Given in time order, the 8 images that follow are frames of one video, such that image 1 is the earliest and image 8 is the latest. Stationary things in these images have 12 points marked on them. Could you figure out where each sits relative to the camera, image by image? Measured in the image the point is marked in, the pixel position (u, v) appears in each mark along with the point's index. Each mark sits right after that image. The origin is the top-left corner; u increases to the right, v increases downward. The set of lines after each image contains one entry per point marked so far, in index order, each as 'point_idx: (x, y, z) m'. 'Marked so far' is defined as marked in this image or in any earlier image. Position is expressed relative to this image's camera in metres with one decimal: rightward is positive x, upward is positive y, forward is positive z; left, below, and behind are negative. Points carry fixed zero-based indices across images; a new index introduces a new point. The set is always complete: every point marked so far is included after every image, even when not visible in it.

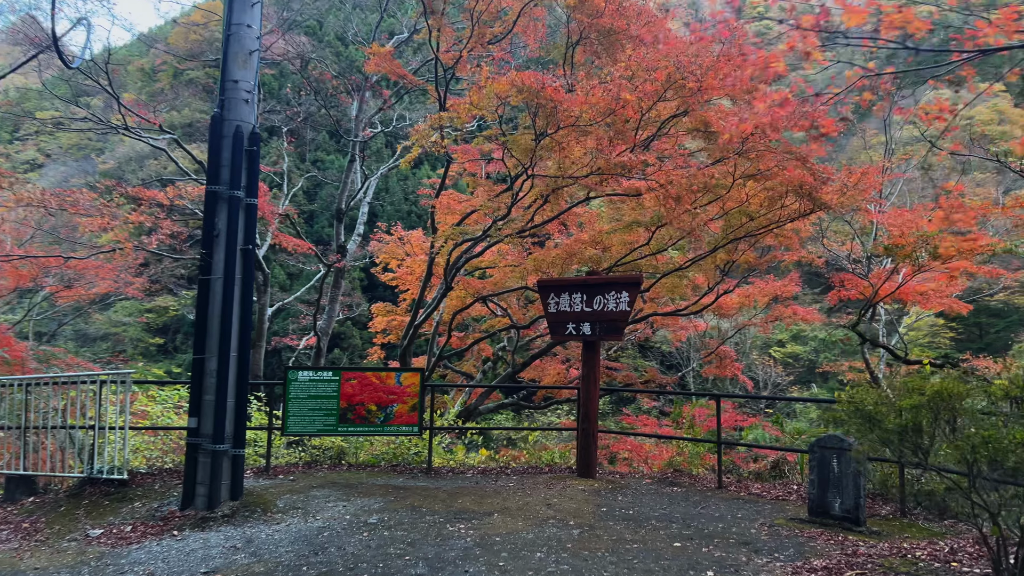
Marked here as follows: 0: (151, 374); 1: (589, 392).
0: (-5.9, -1.4, +13.0) m
1: (+0.6, -0.8, +6.4) m
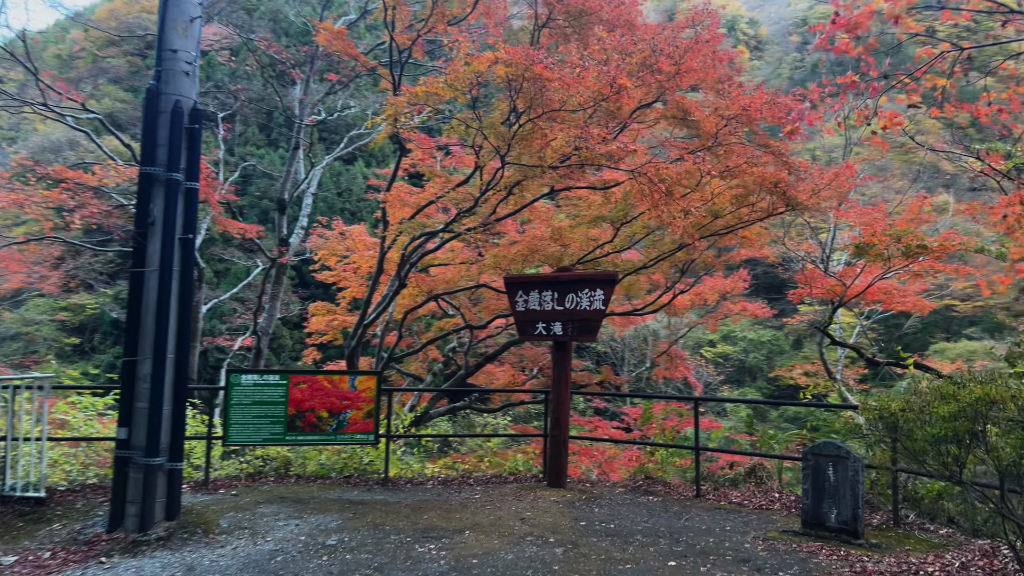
0: (-6.7, -1.3, +12.0) m
1: (+0.4, -0.8, +6.0) m
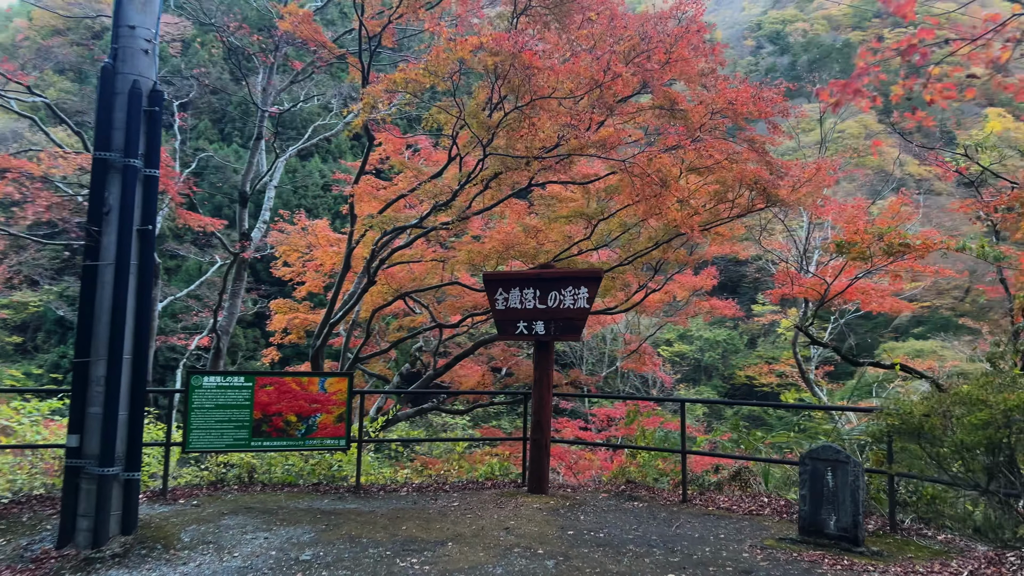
0: (-7.1, -1.3, +11.4) m
1: (+0.2, -0.8, +5.8) m
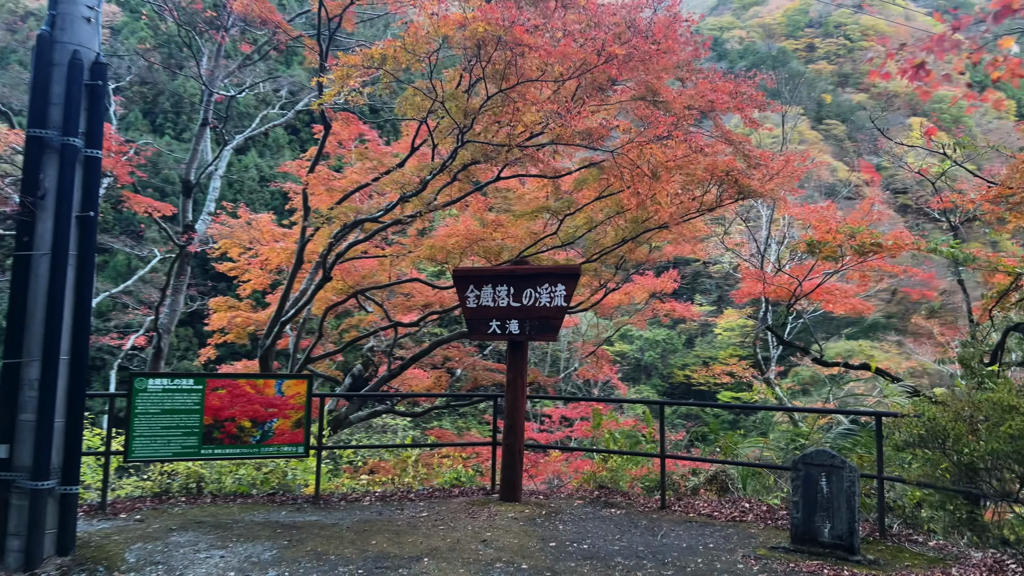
0: (-7.7, -1.2, +10.5) m
1: (0.0, -0.8, +5.5) m
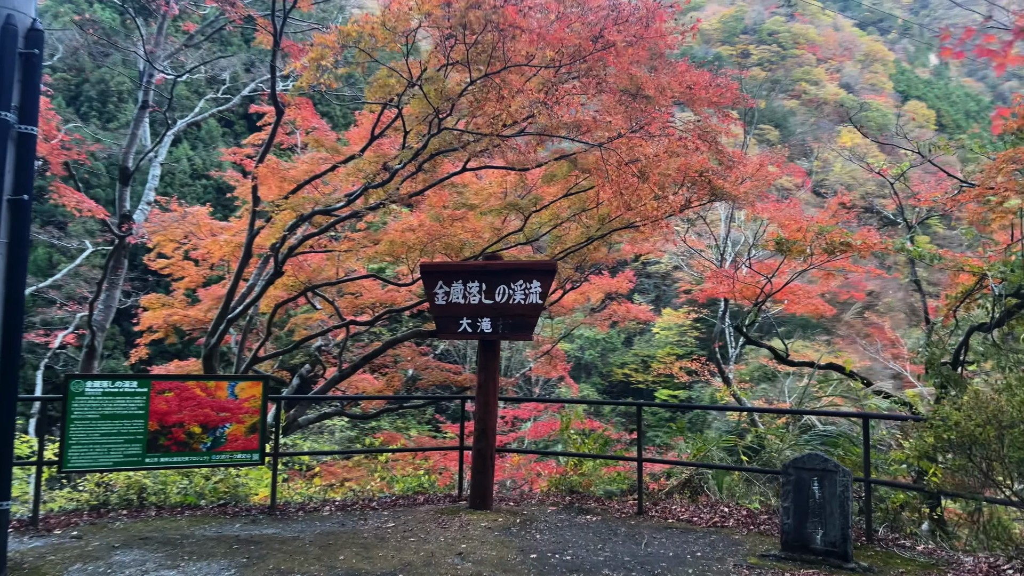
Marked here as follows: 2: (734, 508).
0: (-8.3, -1.1, +9.6) m
1: (-0.2, -0.7, +5.2) m
2: (+1.4, -1.4, +5.2) m
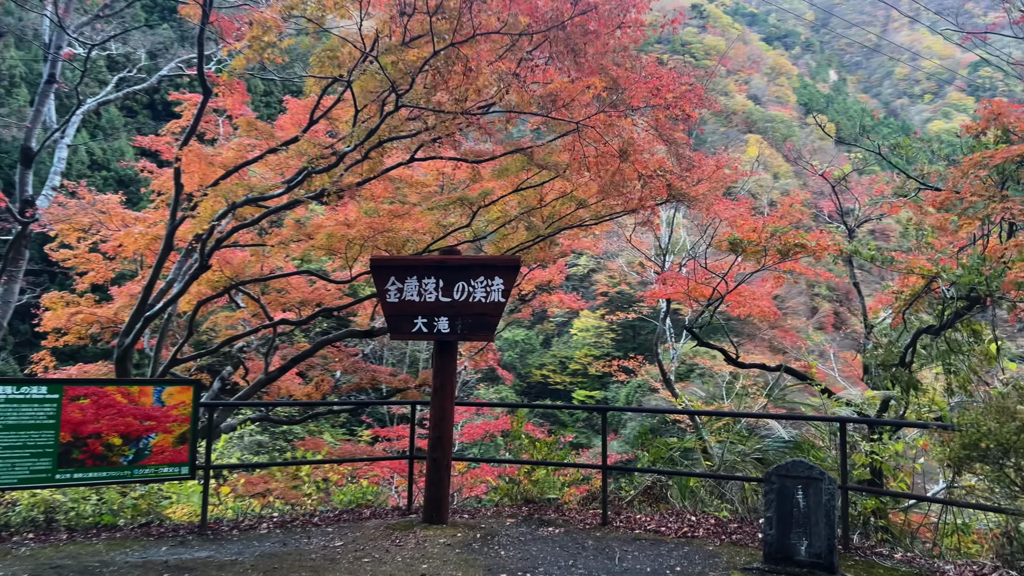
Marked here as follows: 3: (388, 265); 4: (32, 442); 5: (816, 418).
0: (-9.0, -1.0, +8.4) m
1: (-0.4, -0.7, +4.8) m
2: (+1.2, -1.4, +5.0) m
3: (-0.8, +0.1, +4.9) m
4: (-2.5, -0.8, +4.1) m
5: (+1.6, -0.7, +4.2) m
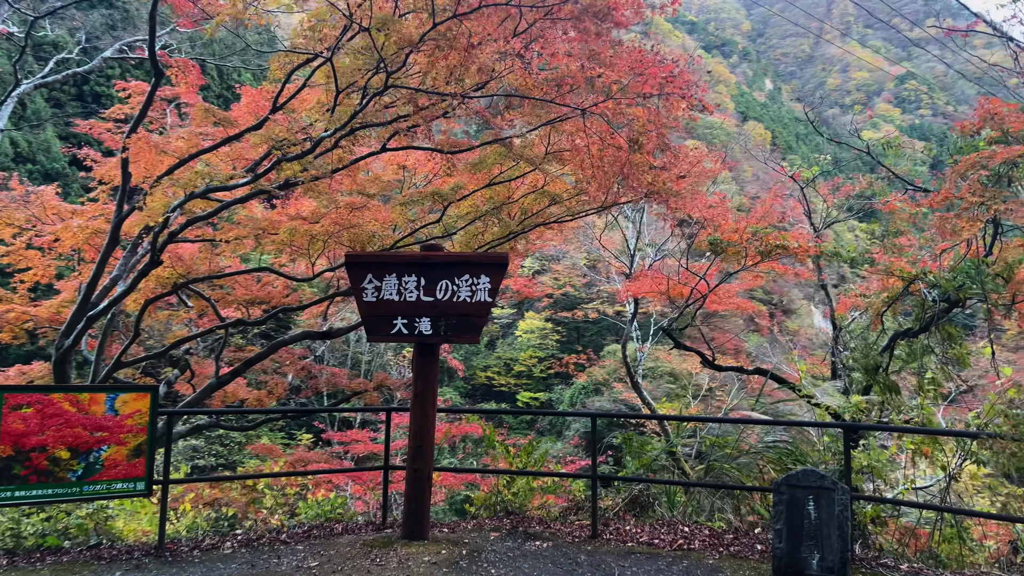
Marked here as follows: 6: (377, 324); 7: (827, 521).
0: (-9.3, -1.0, +7.4) m
1: (-0.5, -0.7, +4.5) m
2: (+1.1, -1.4, +4.8) m
3: (-0.8, +0.1, +4.6) m
4: (-2.5, -0.8, +3.6) m
5: (+1.6, -0.7, +4.0) m
6: (-0.8, -0.2, +4.6) m
7: (+1.5, -1.1, +3.7) m
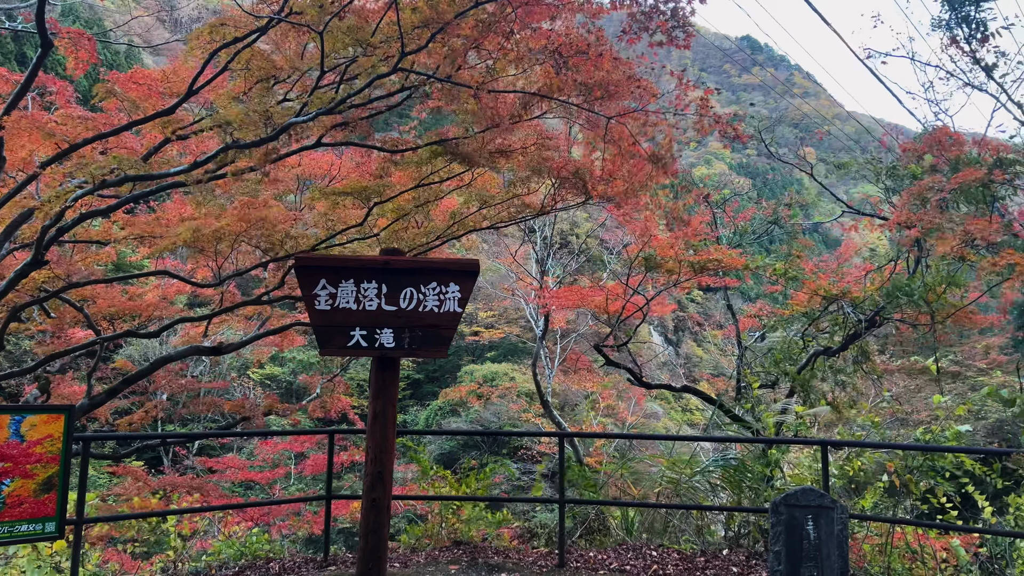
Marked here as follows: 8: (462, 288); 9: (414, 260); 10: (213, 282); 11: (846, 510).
0: (-9.8, -0.9, +5.3) m
1: (-0.6, -0.8, +4.1) m
2: (+0.8, -1.5, +4.6) m
3: (-1.0, +0.1, +4.1) m
4: (-2.4, -0.7, +2.8) m
5: (+1.5, -0.8, +4.0) m
6: (-0.9, -0.2, +4.1) m
7: (+1.4, -1.1, +3.6) m
8: (-0.2, 0.0, +4.1) m
9: (-0.5, +0.2, +4.2) m
10: (-2.4, 0.0, +6.6) m
11: (+1.5, -1.0, +3.6) m
